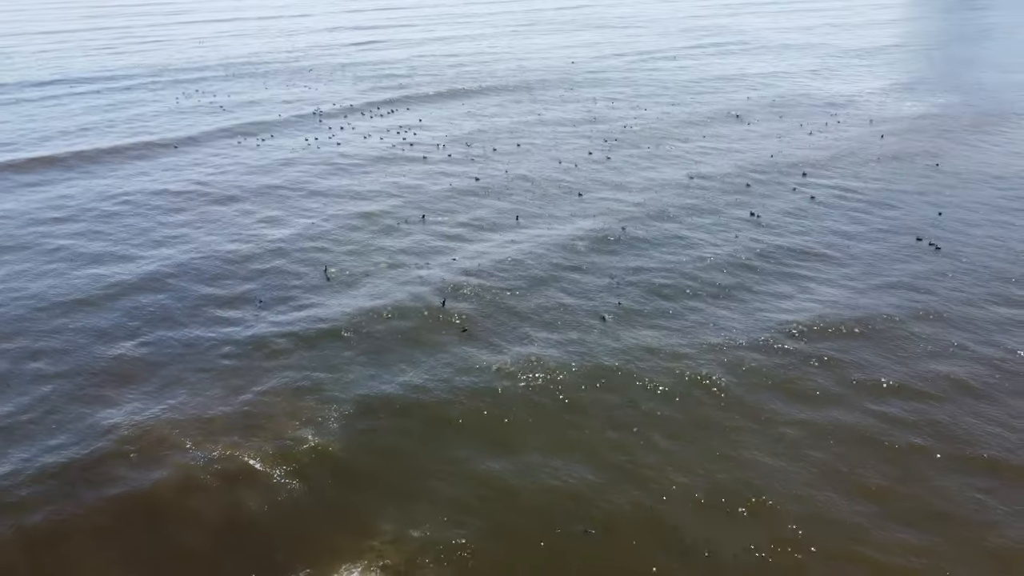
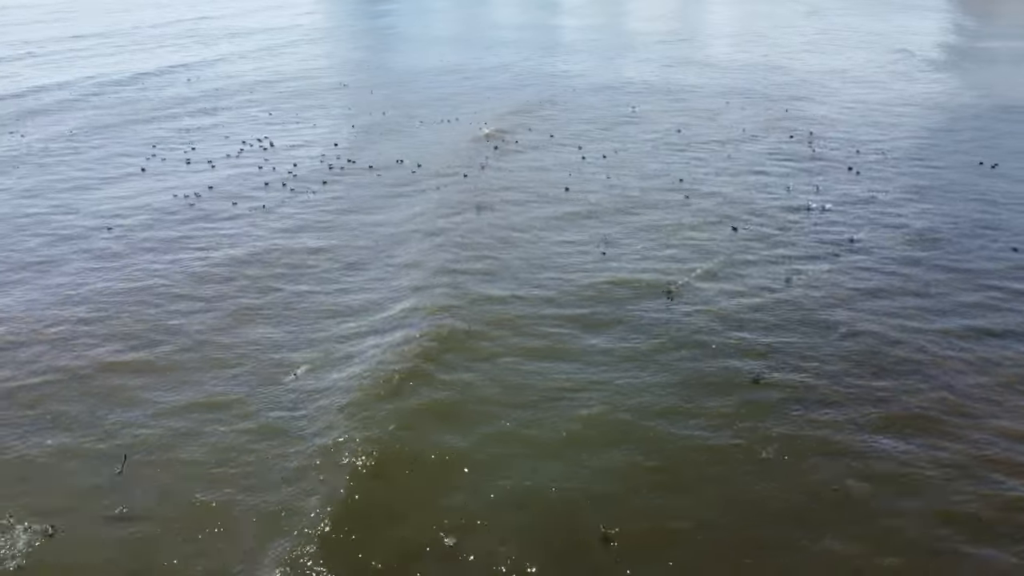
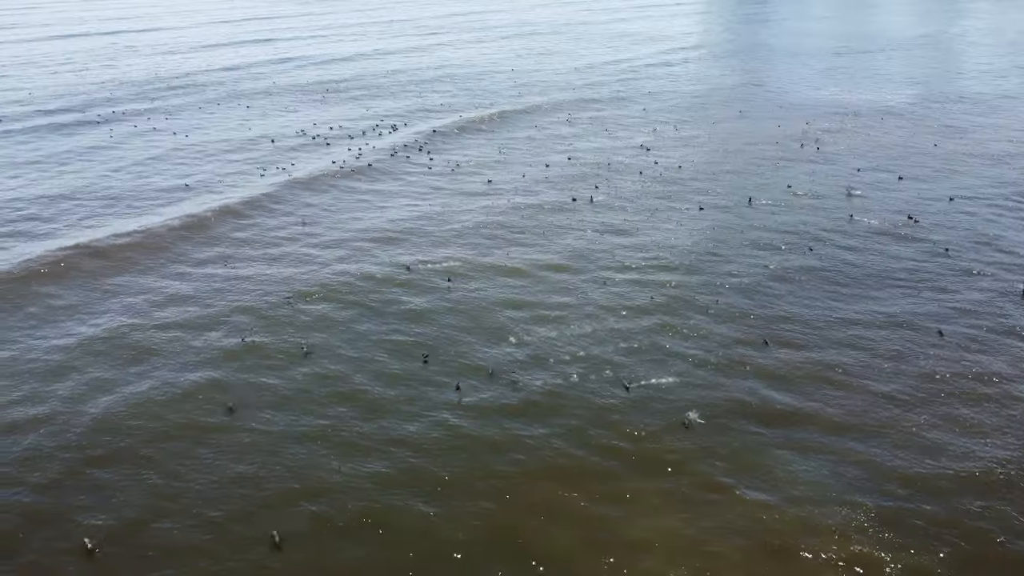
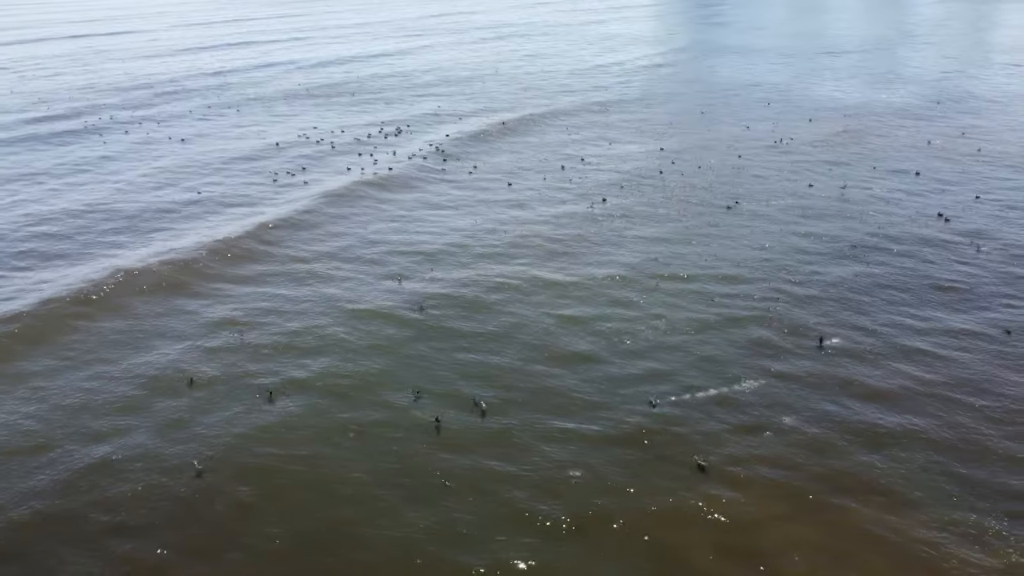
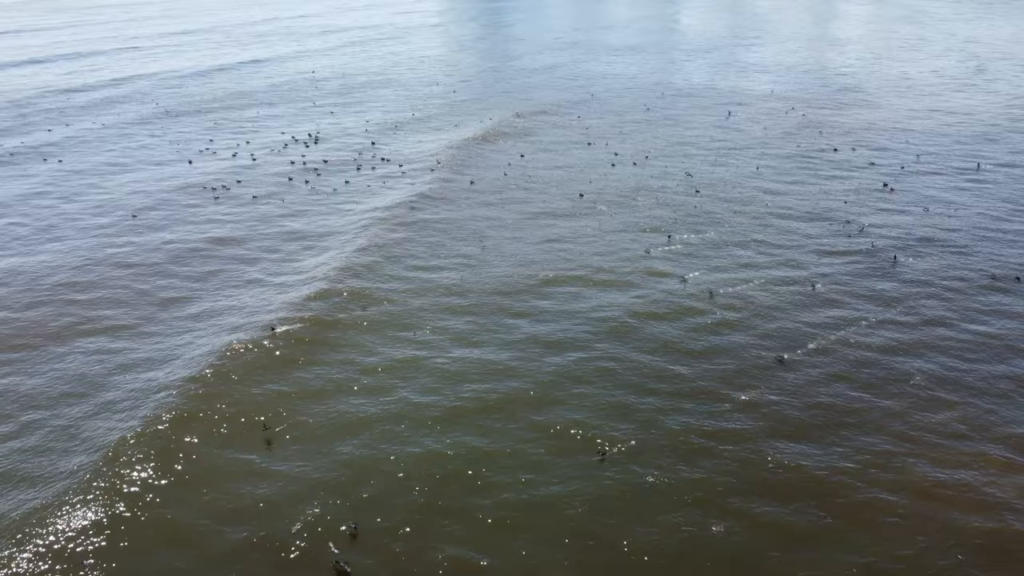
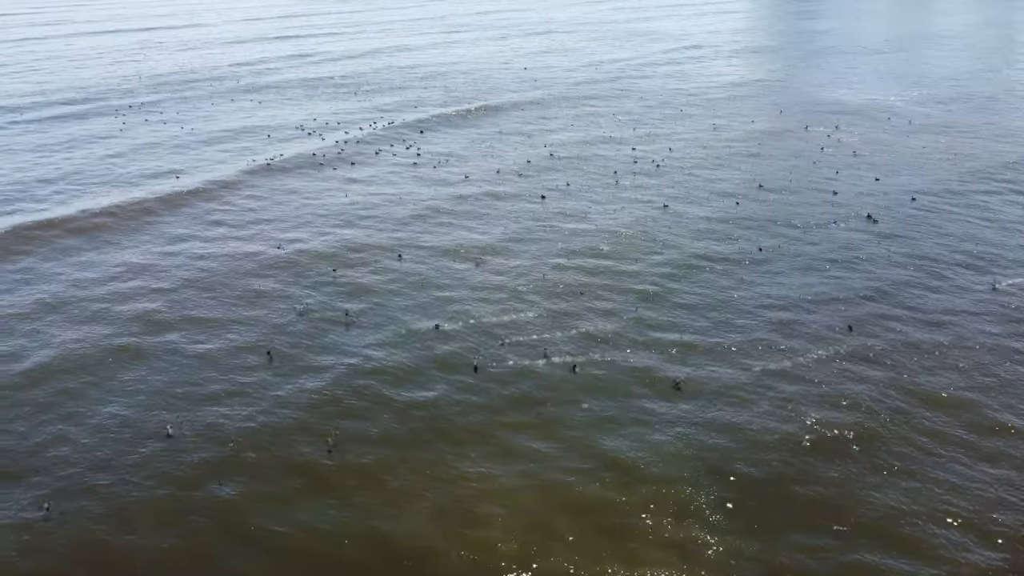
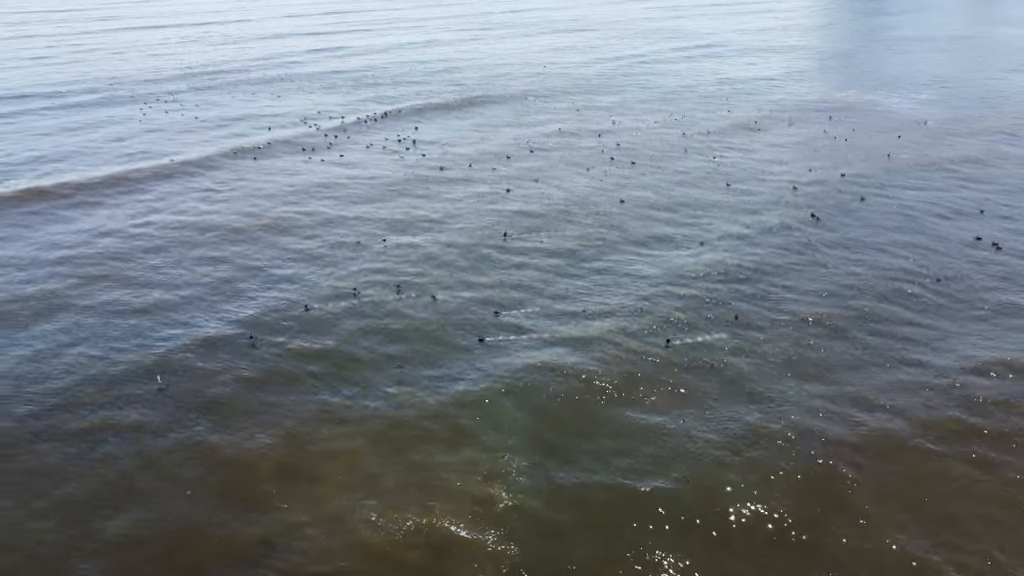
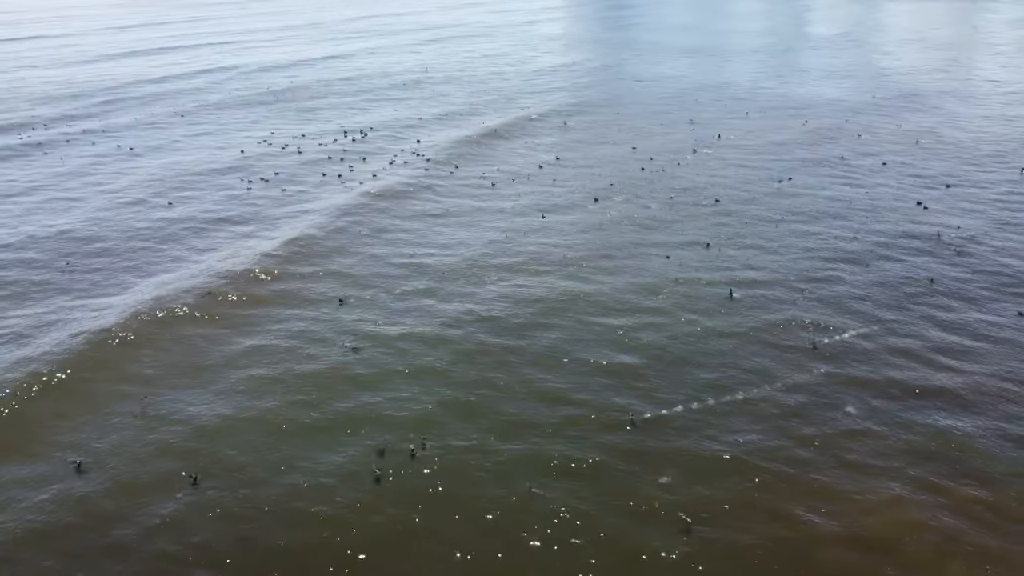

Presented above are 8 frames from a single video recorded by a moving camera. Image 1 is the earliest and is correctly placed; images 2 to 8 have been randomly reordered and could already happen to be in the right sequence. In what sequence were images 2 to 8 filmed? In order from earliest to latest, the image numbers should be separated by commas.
7, 6, 3, 4, 8, 5, 2
